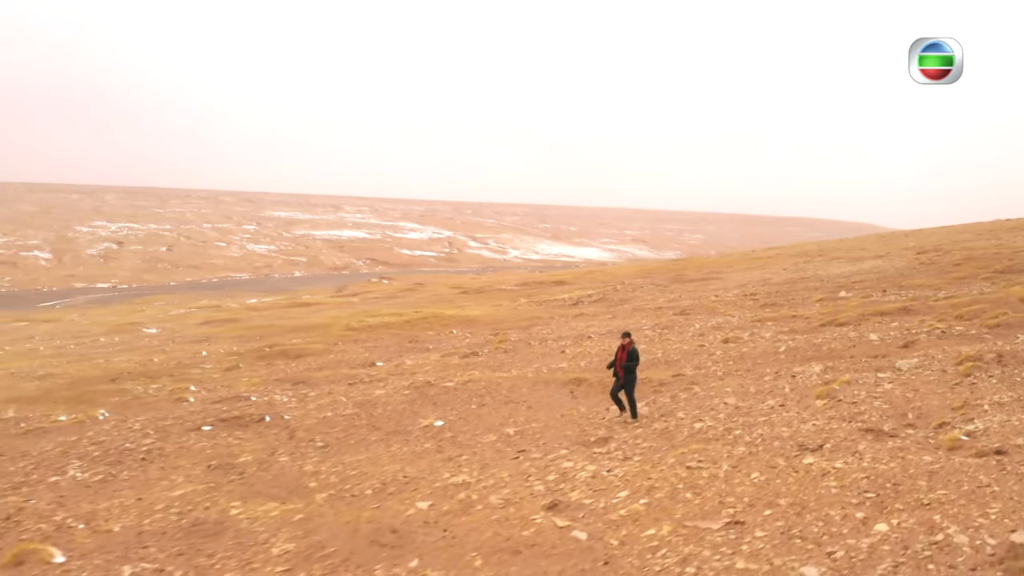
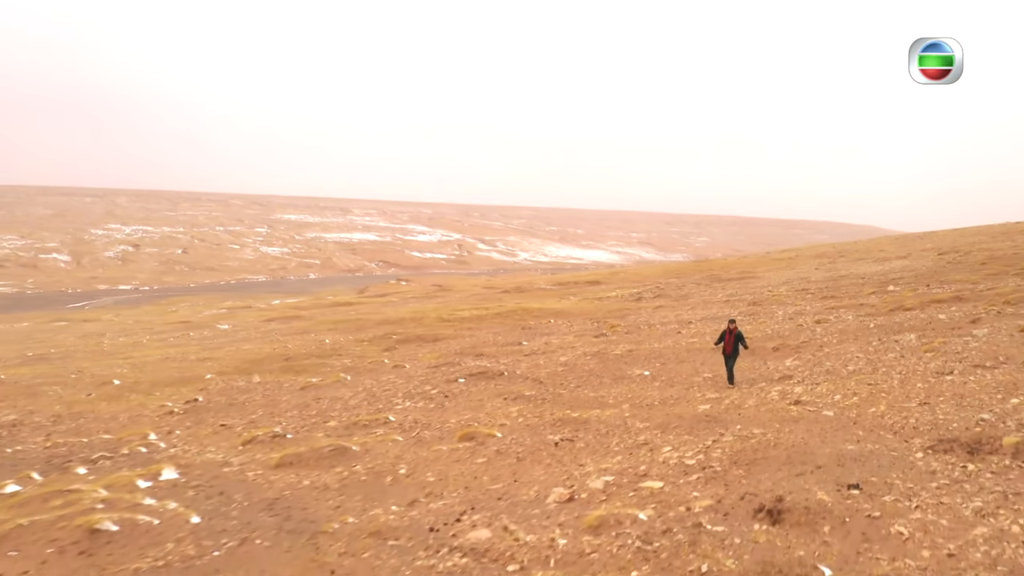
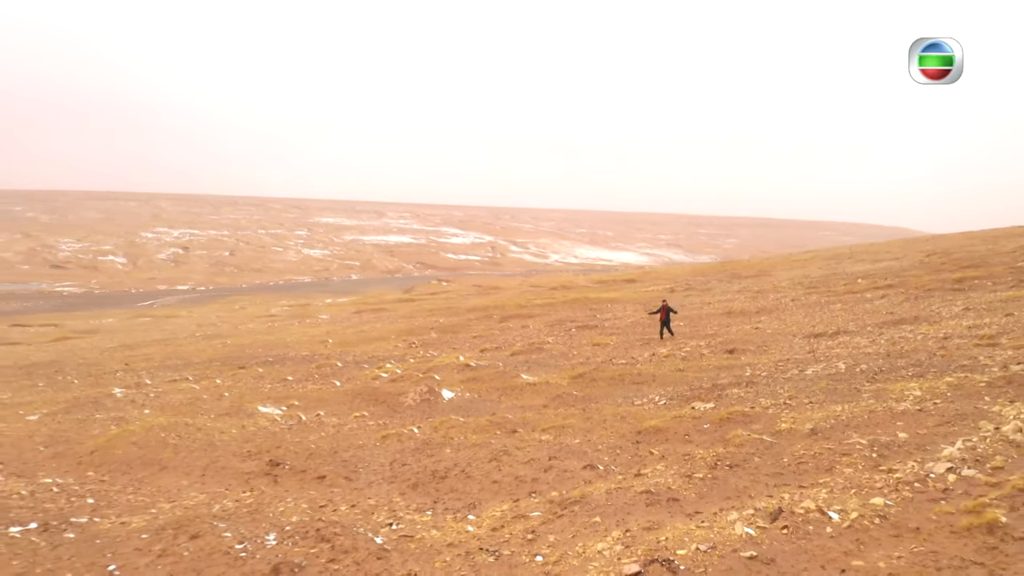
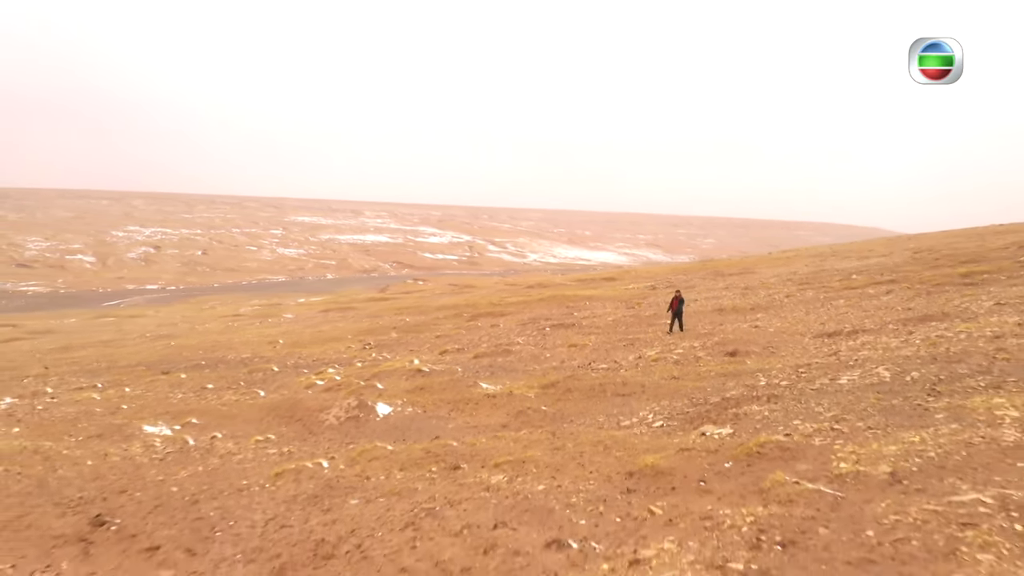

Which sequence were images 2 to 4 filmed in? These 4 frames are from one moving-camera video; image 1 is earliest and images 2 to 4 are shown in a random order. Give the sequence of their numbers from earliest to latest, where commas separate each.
2, 4, 3
